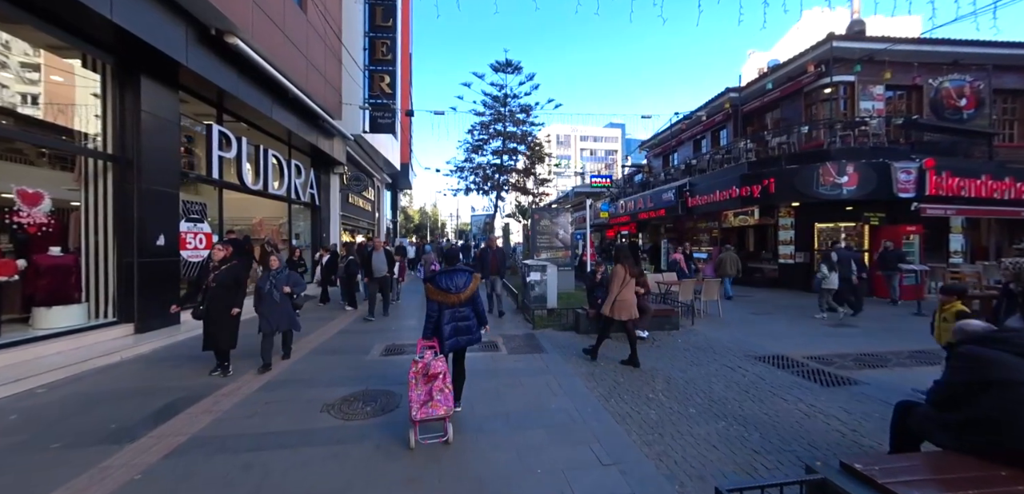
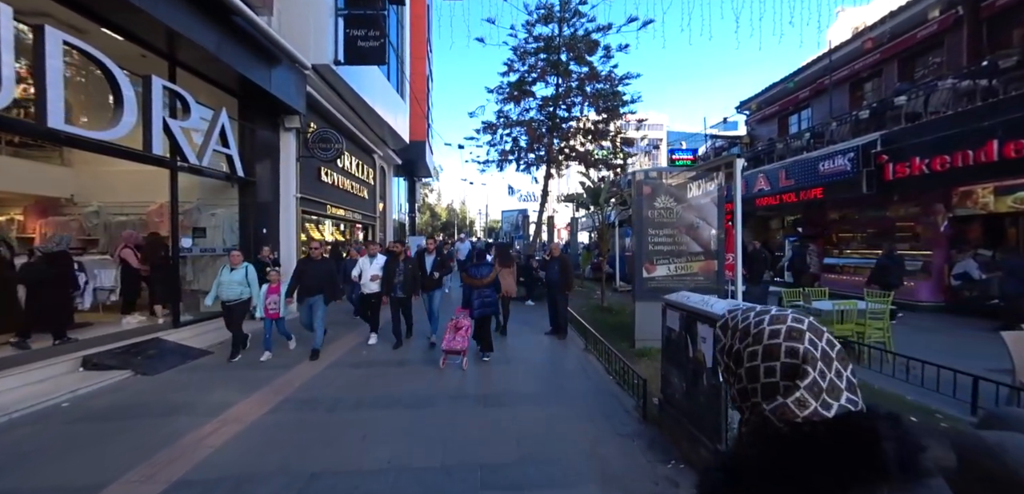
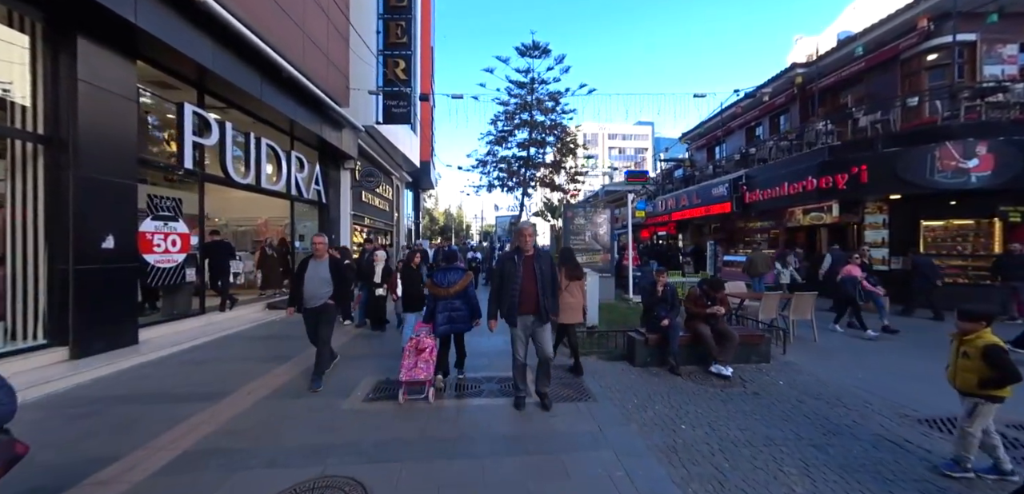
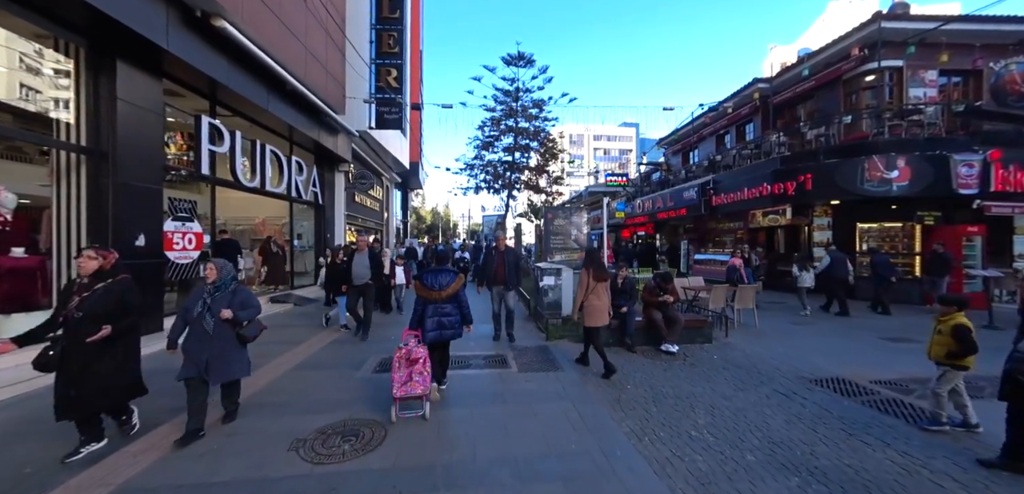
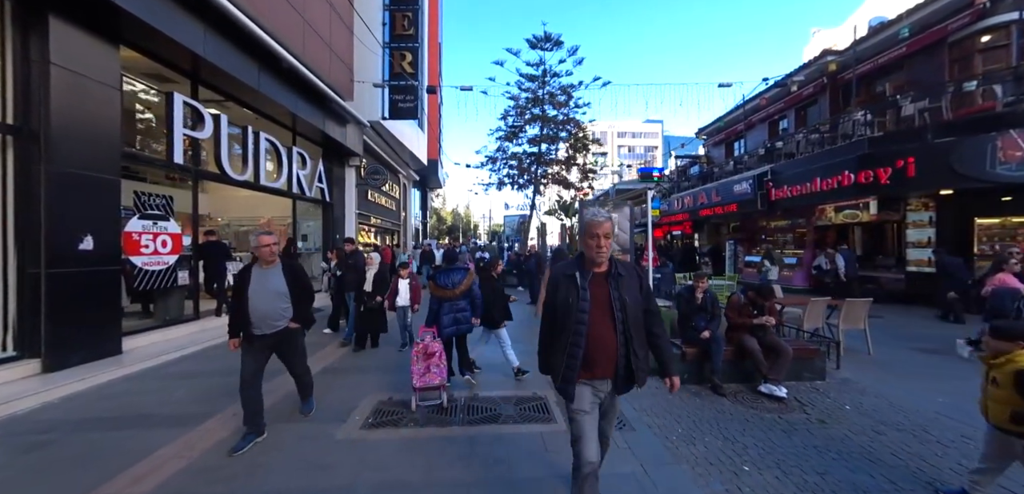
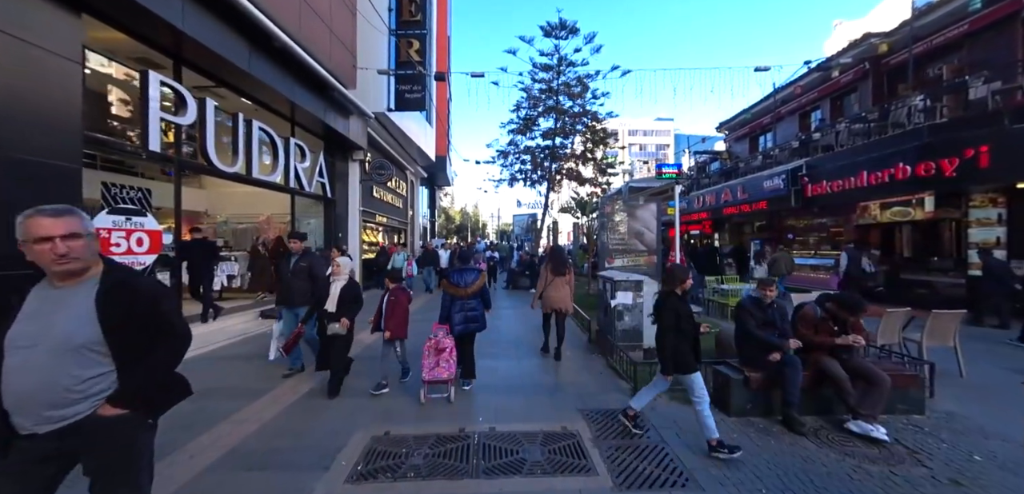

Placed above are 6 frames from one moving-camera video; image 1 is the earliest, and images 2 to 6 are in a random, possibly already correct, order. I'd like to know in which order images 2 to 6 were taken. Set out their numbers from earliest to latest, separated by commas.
4, 3, 5, 6, 2
